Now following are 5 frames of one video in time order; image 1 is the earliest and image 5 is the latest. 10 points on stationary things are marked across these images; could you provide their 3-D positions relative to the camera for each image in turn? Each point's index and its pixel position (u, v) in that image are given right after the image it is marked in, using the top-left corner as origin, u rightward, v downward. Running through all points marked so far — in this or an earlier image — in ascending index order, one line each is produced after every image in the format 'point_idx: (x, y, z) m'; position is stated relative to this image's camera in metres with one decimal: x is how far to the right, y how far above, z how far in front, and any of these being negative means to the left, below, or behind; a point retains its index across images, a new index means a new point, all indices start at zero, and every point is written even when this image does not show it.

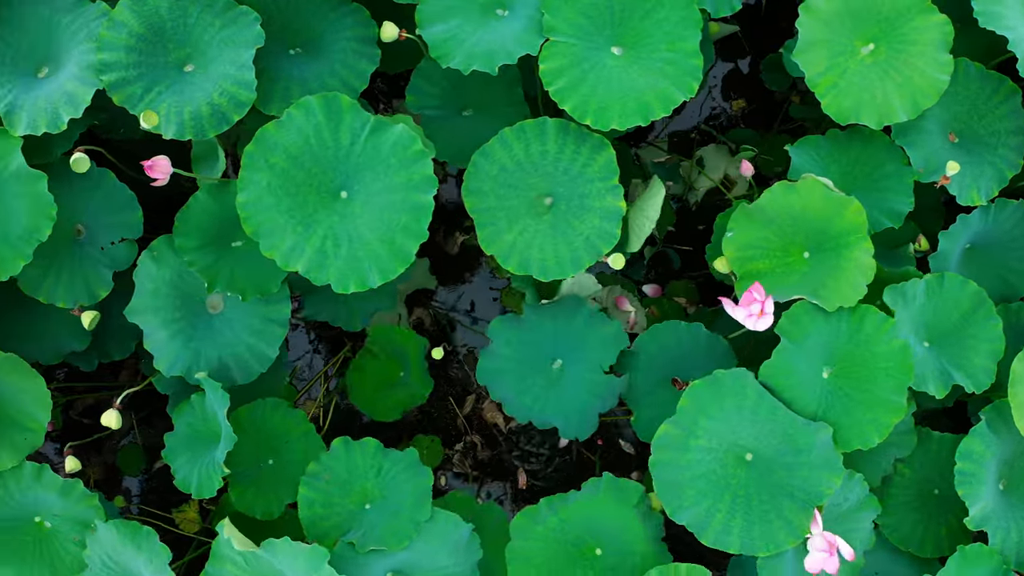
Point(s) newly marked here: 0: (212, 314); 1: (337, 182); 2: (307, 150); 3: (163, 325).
0: (-1.3, -0.1, +2.4) m
1: (-0.6, +0.4, +2.1) m
2: (-0.8, +0.5, +2.1) m
3: (-1.5, -0.1, +2.4) m
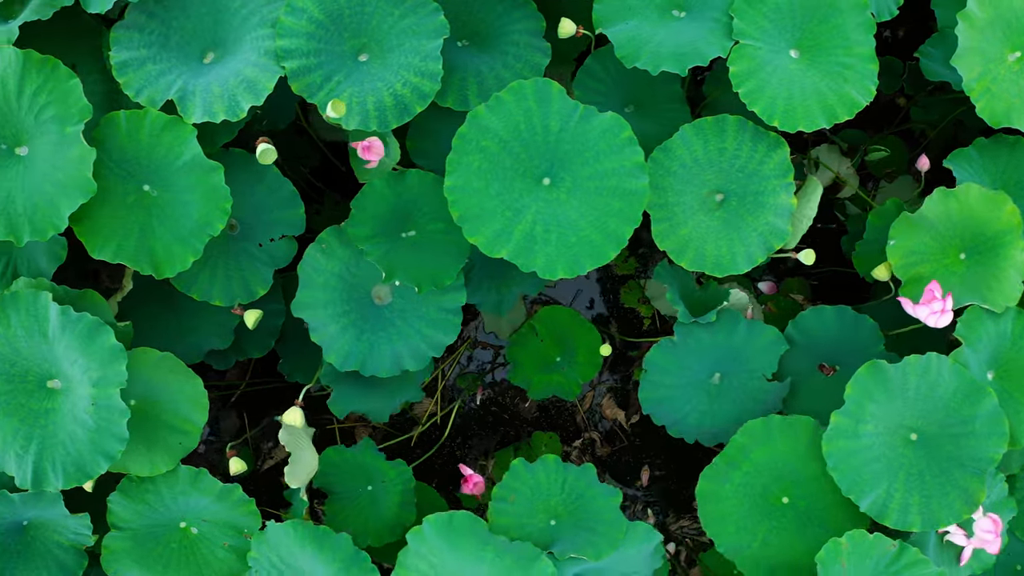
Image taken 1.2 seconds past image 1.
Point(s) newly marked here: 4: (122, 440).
0: (-0.6, -0.1, +2.3) m
1: (+0.1, +0.4, +2.1) m
2: (0.0, +0.5, +2.1) m
3: (-0.7, -0.1, +2.3) m
4: (-1.5, -0.6, +2.1) m
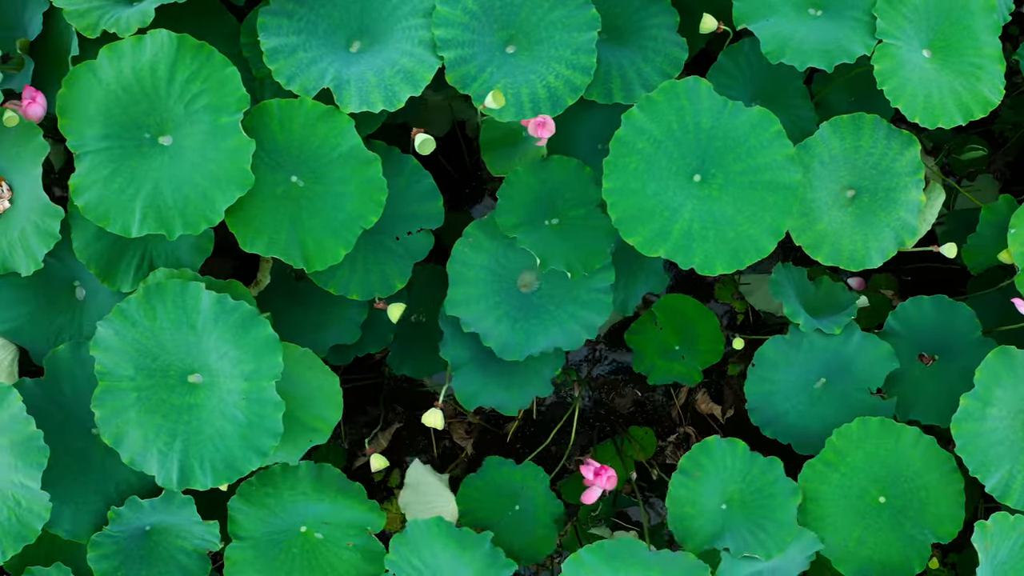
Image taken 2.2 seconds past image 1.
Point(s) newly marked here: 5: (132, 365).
0: (0.0, -0.1, +2.3) m
1: (+0.7, +0.5, +2.1) m
2: (+0.6, +0.6, +2.1) m
3: (-0.1, -0.1, +2.3) m
4: (-0.9, -0.6, +2.1) m
5: (-1.4, -0.3, +2.0) m
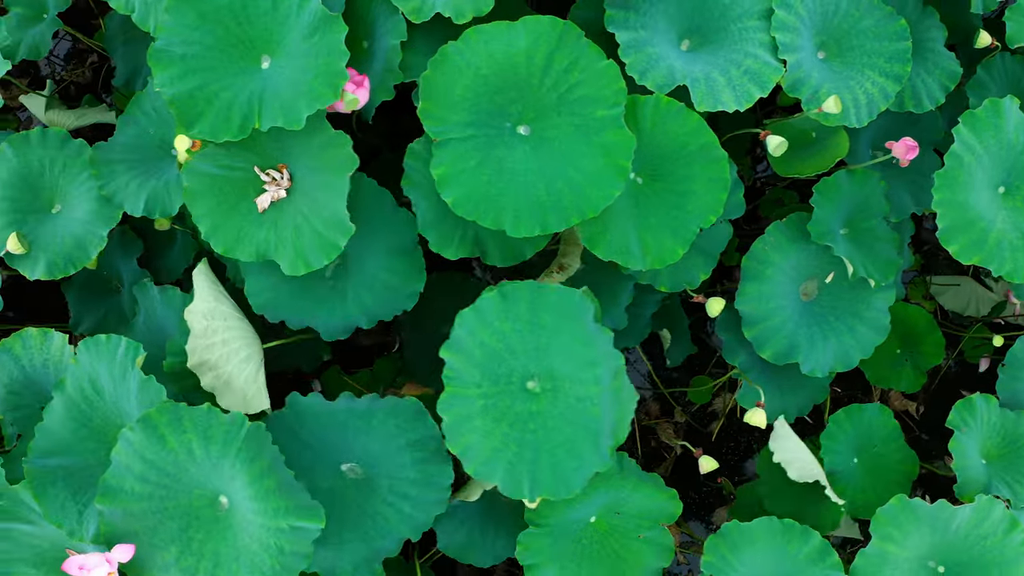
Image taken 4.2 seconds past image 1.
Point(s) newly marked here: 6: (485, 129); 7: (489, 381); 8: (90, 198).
0: (+1.3, -0.1, +2.4) m
1: (+2.1, +0.4, +2.2) m
2: (+1.9, +0.6, +2.2) m
3: (+1.2, -0.1, +2.3) m
4: (+0.4, -0.6, +2.0) m
5: (-0.1, -0.3, +1.9) m
6: (-0.1, +0.5, +1.9) m
7: (-0.1, -0.3, +2.0) m
8: (-1.9, +0.4, +2.4) m
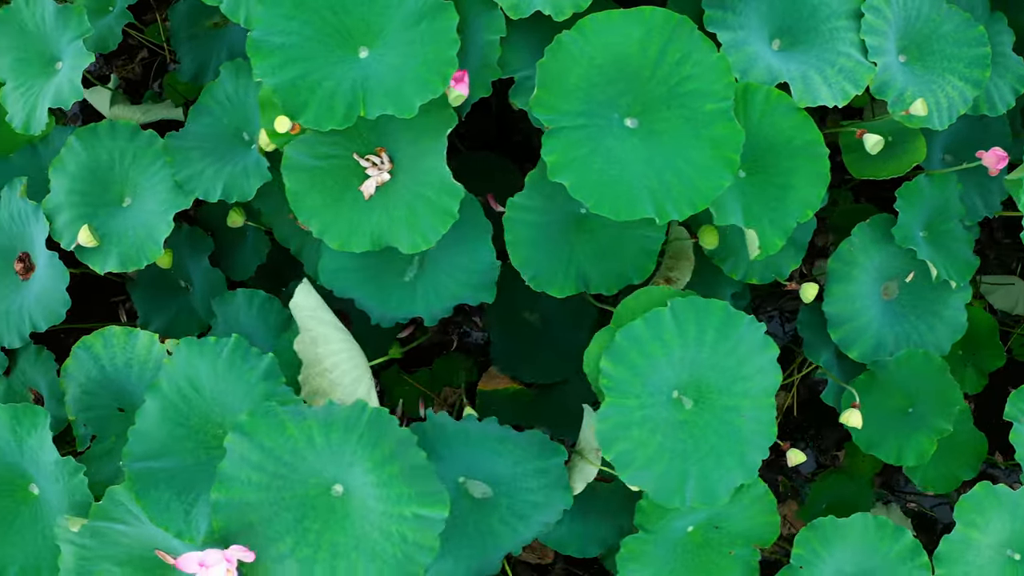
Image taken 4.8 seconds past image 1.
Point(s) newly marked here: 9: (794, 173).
0: (+1.7, -0.1, +2.4) m
1: (+2.4, +0.4, +2.2) m
2: (+2.3, +0.6, +2.2) m
3: (+1.5, -0.1, +2.3) m
4: (+0.8, -0.6, +2.1) m
5: (+0.3, -0.3, +1.9) m
6: (+0.3, +0.5, +1.9) m
7: (+0.3, -0.3, +2.0) m
8: (-1.5, +0.4, +2.3) m
9: (+1.1, +0.4, +2.1) m
